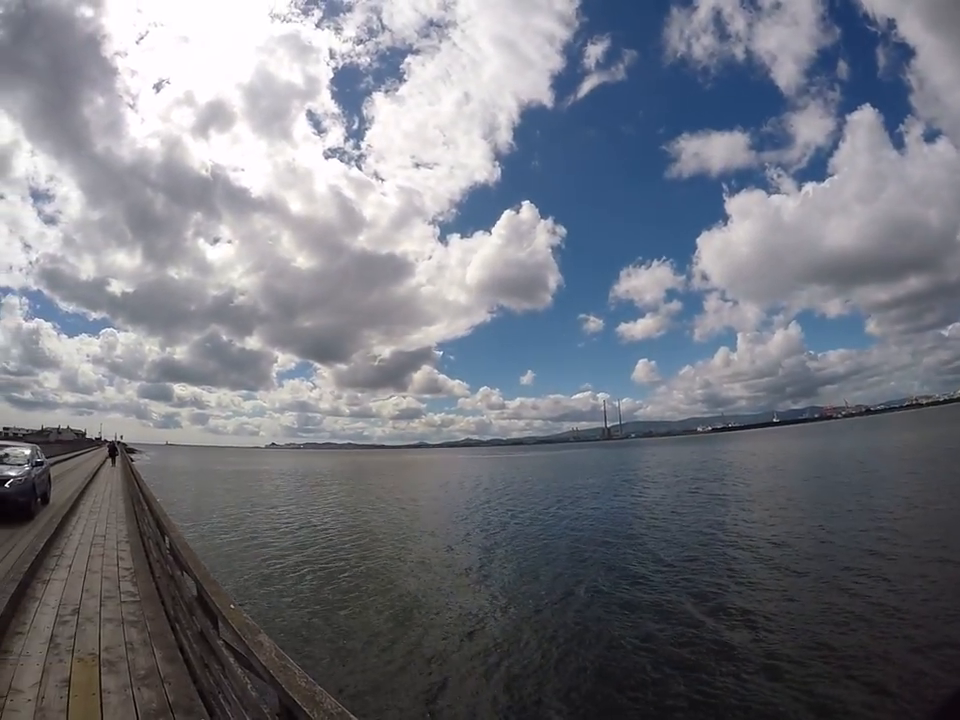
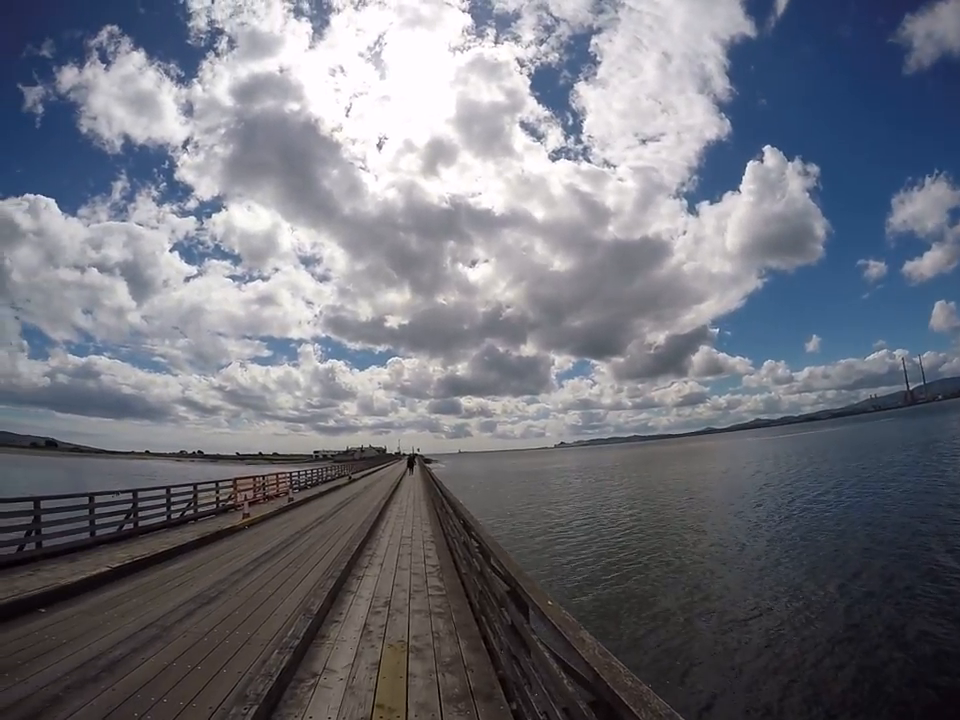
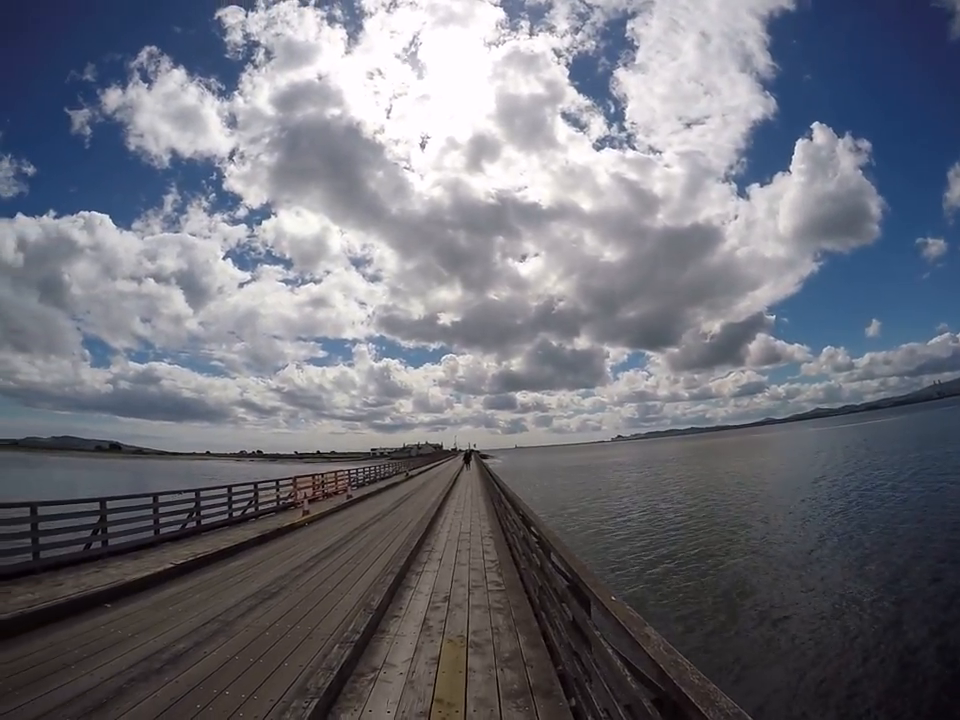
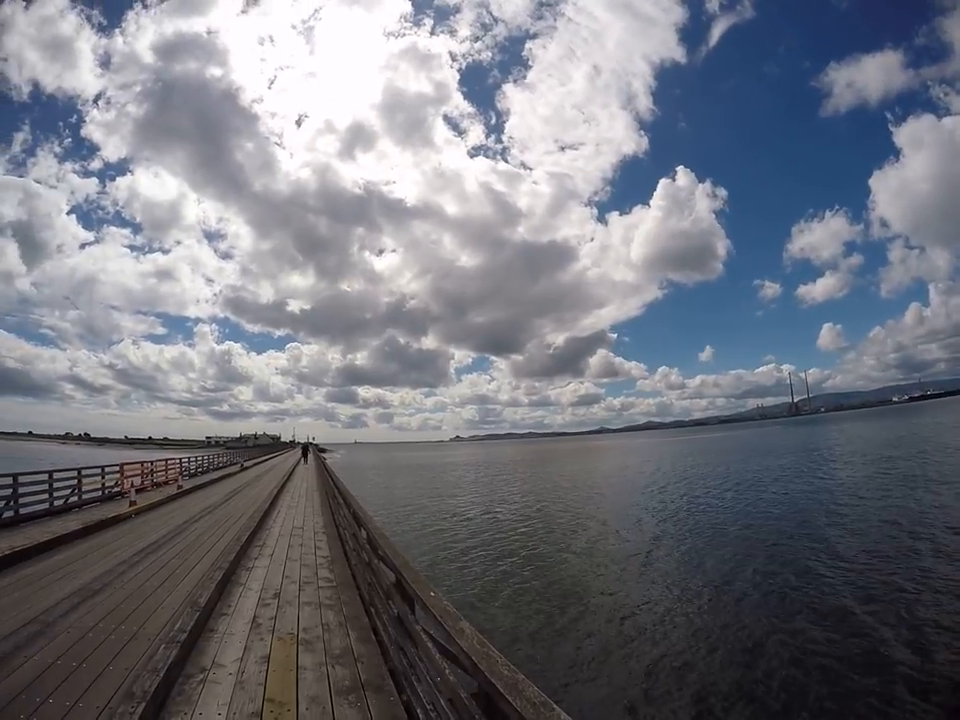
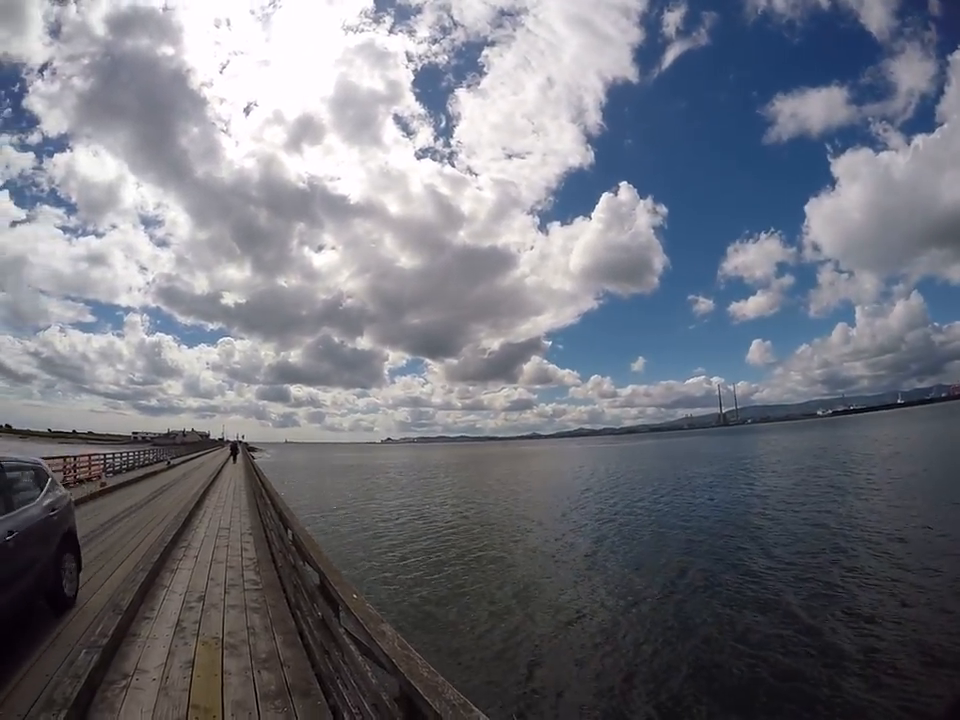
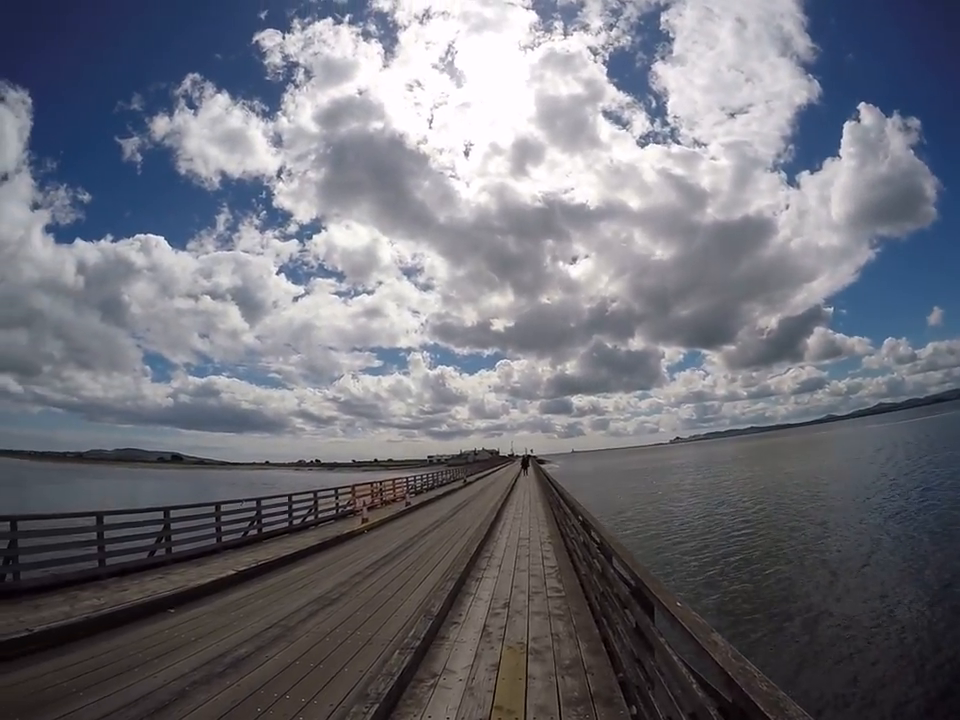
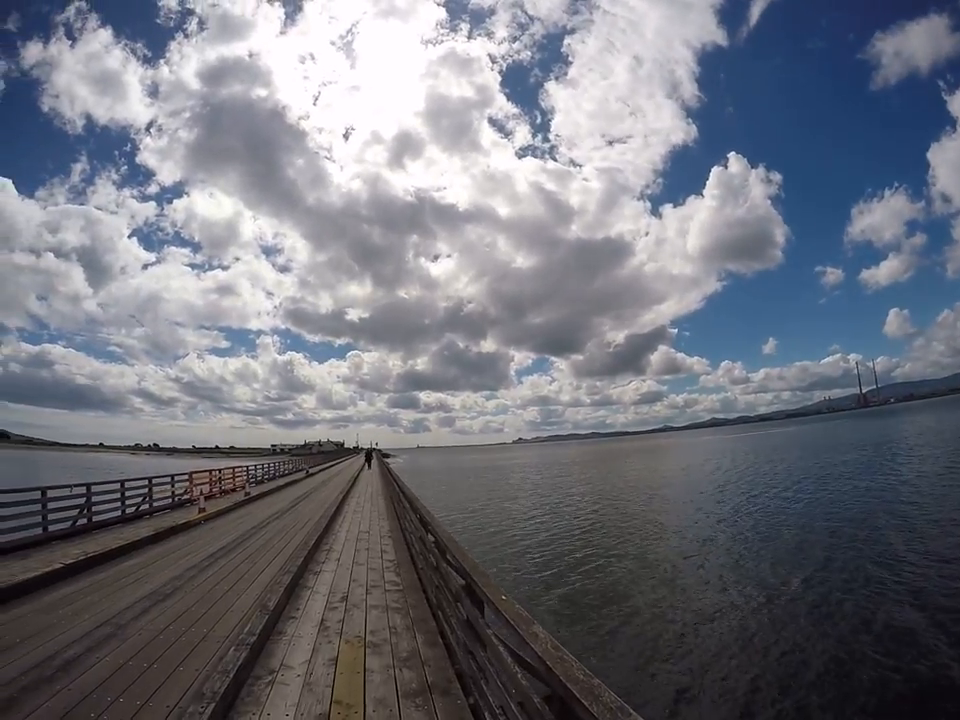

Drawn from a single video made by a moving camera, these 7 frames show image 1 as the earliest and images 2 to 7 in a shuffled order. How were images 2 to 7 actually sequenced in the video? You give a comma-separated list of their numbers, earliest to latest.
5, 4, 7, 2, 3, 6
